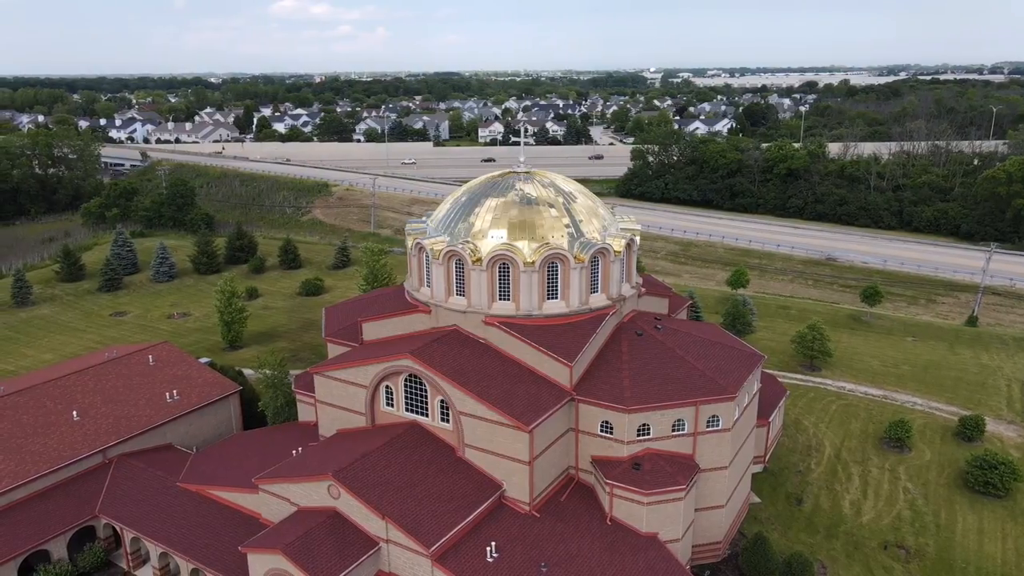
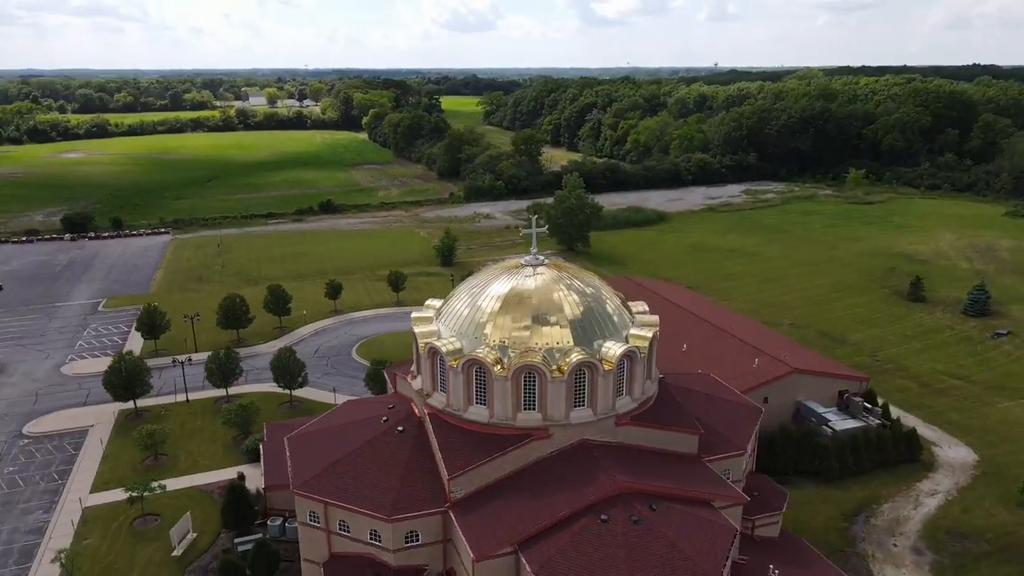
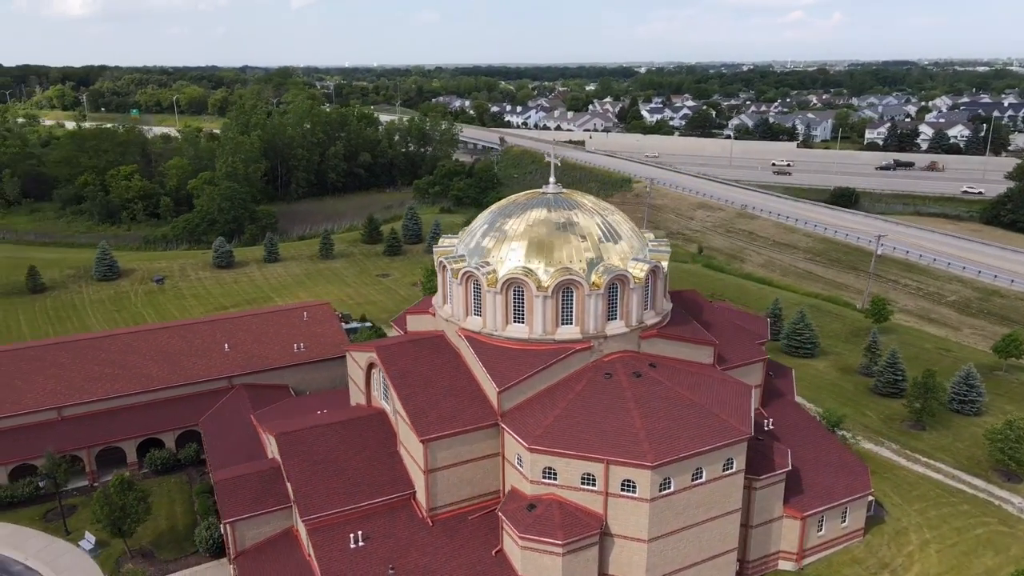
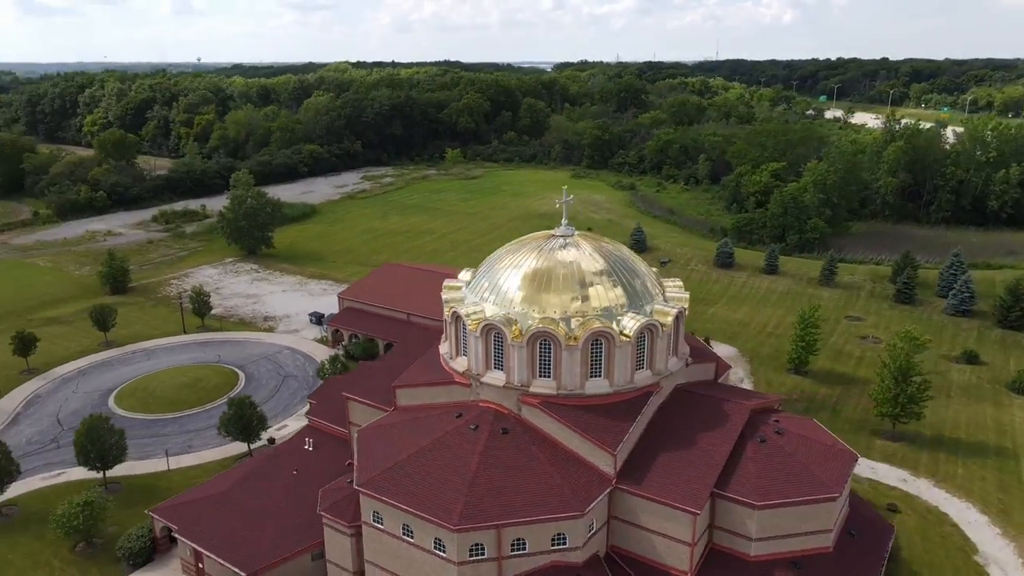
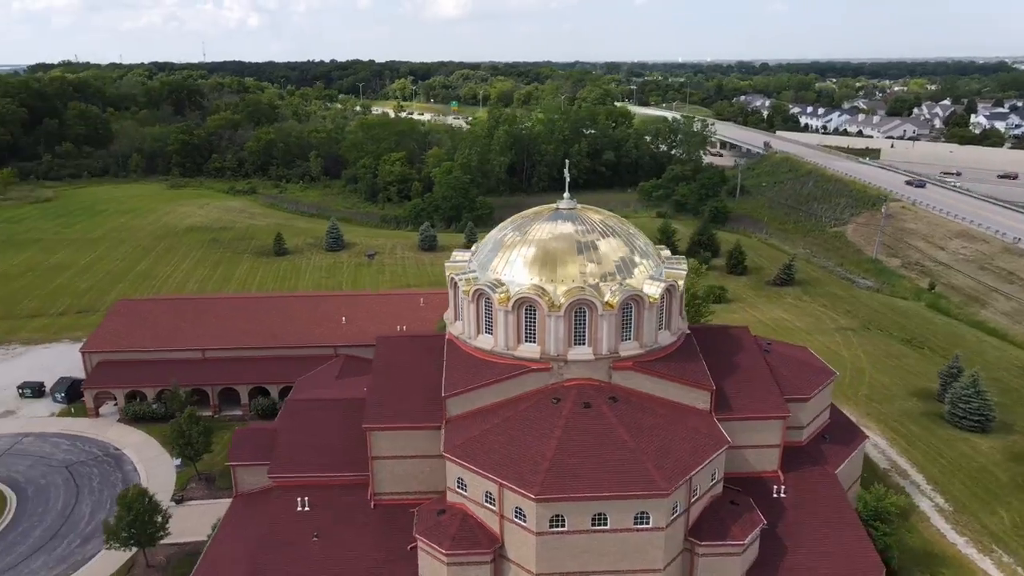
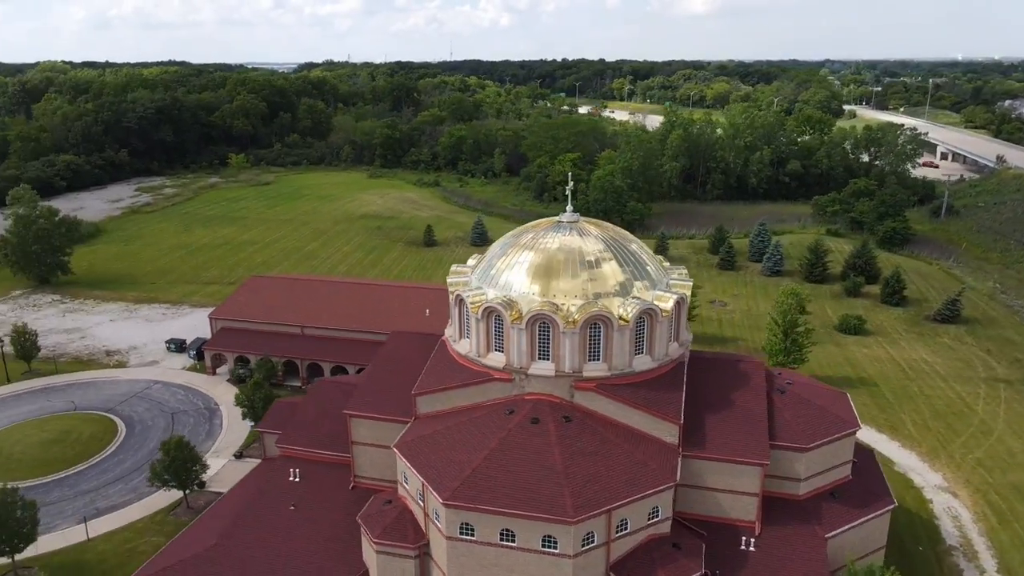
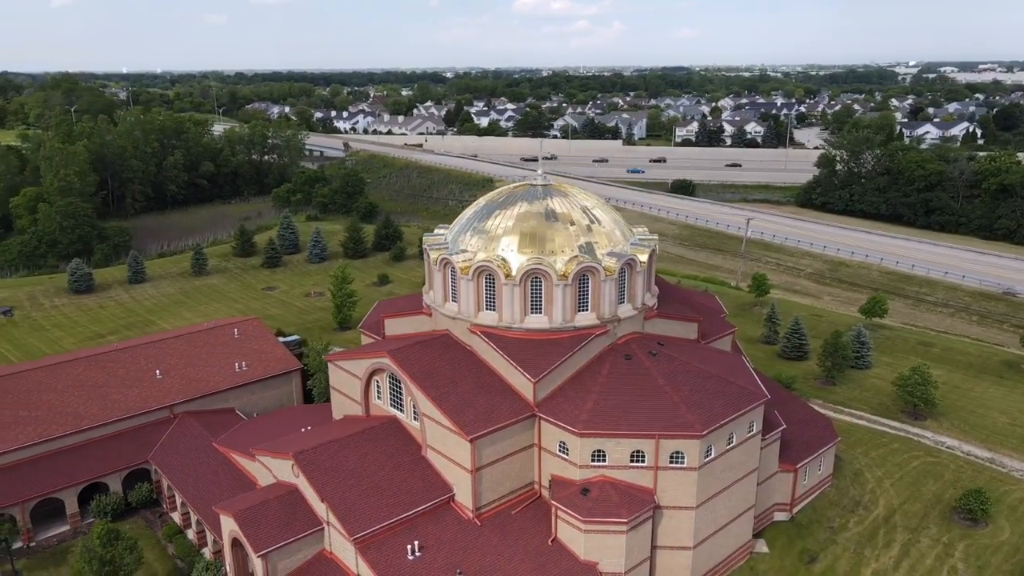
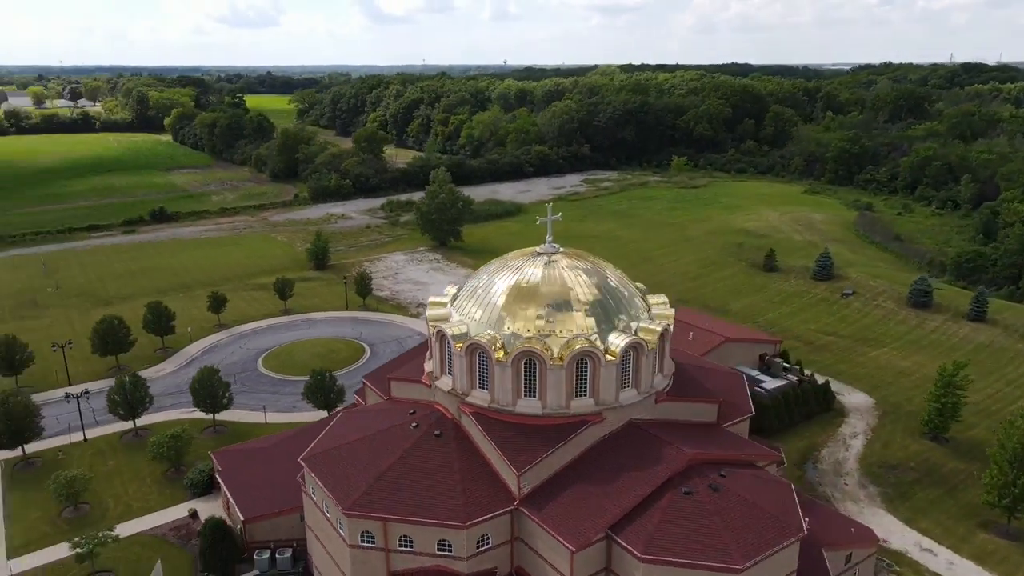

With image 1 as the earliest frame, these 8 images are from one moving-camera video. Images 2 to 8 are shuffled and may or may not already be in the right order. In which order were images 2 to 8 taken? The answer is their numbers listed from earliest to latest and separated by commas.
7, 3, 5, 6, 4, 8, 2
